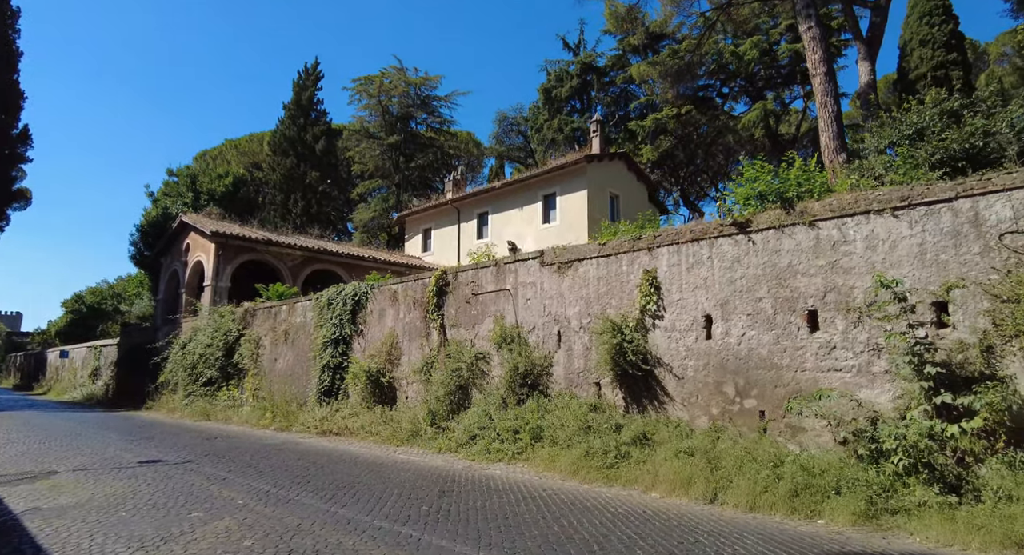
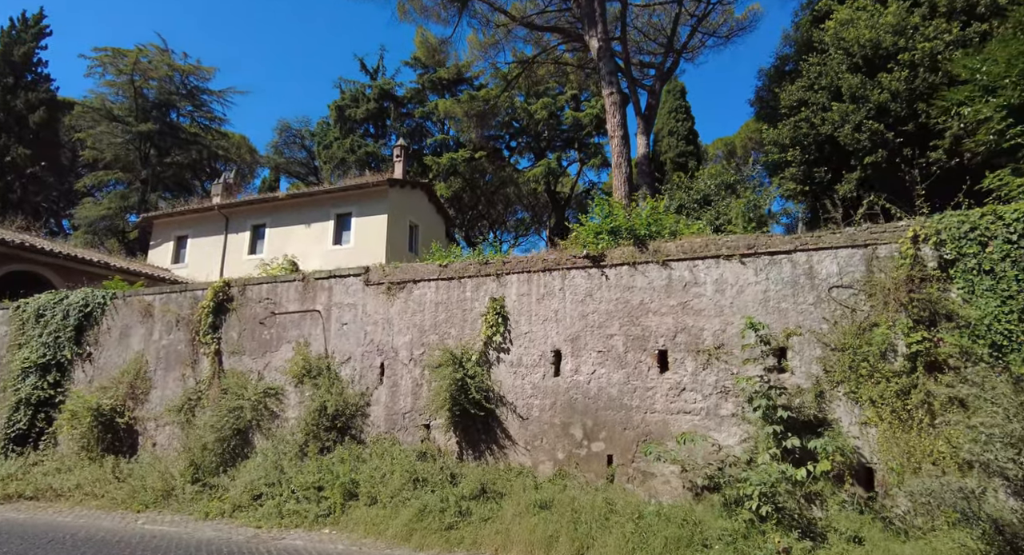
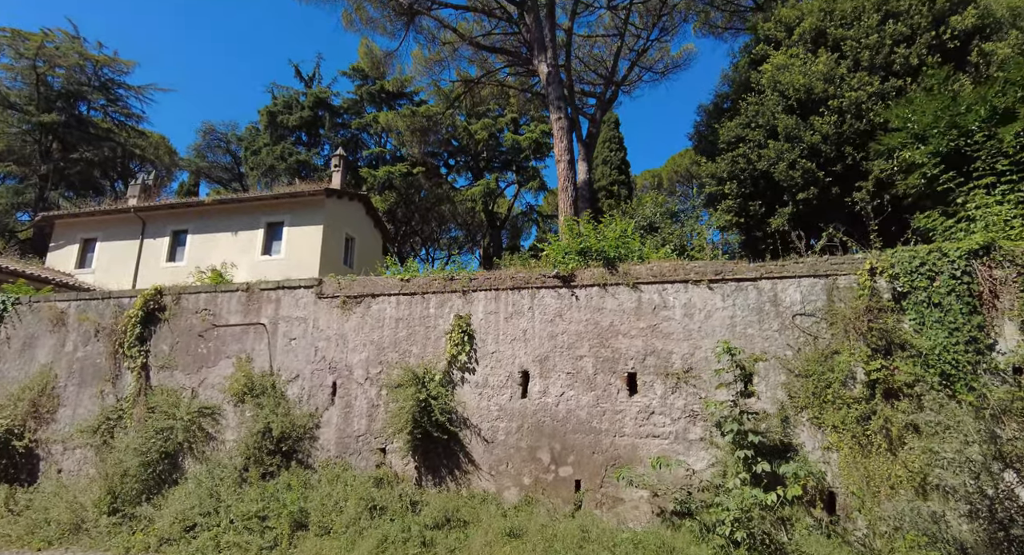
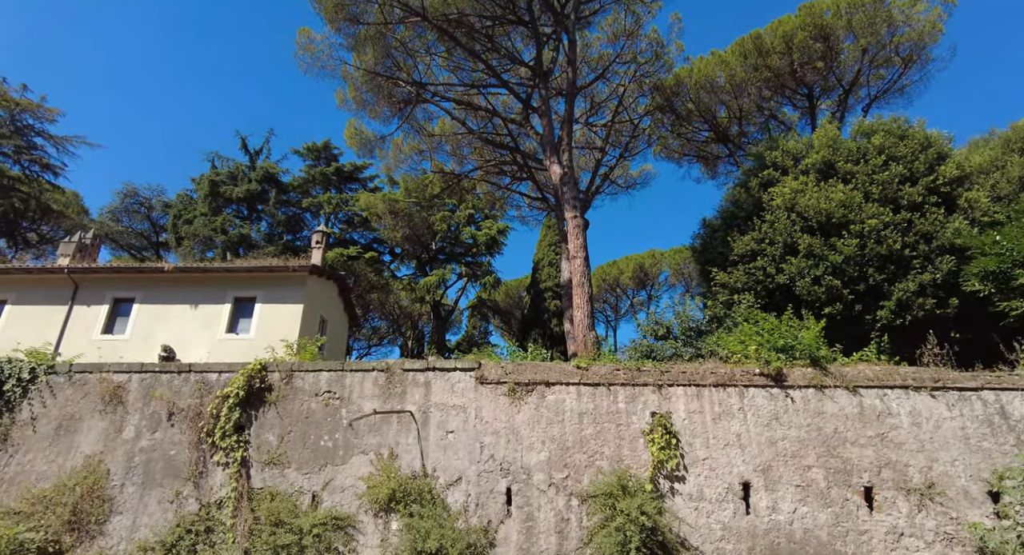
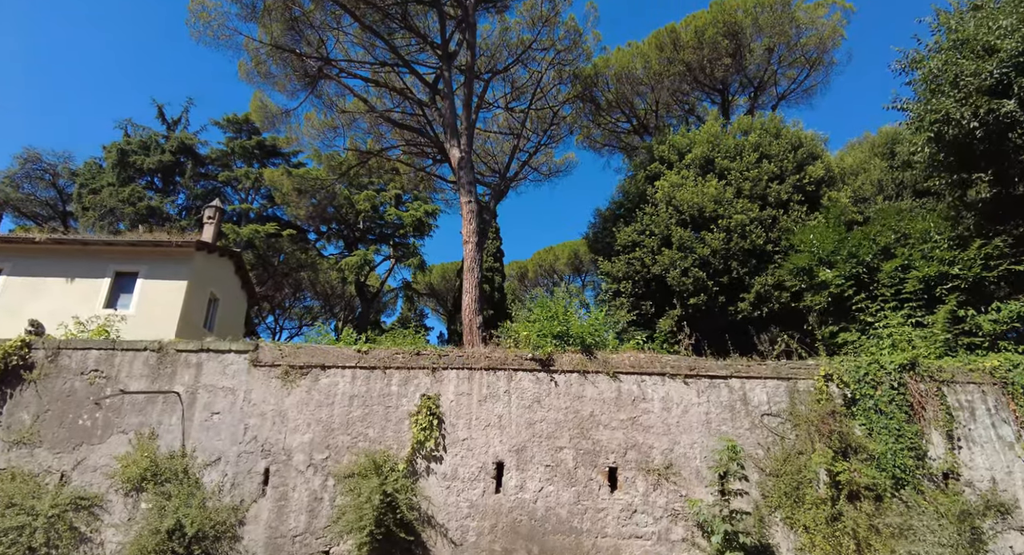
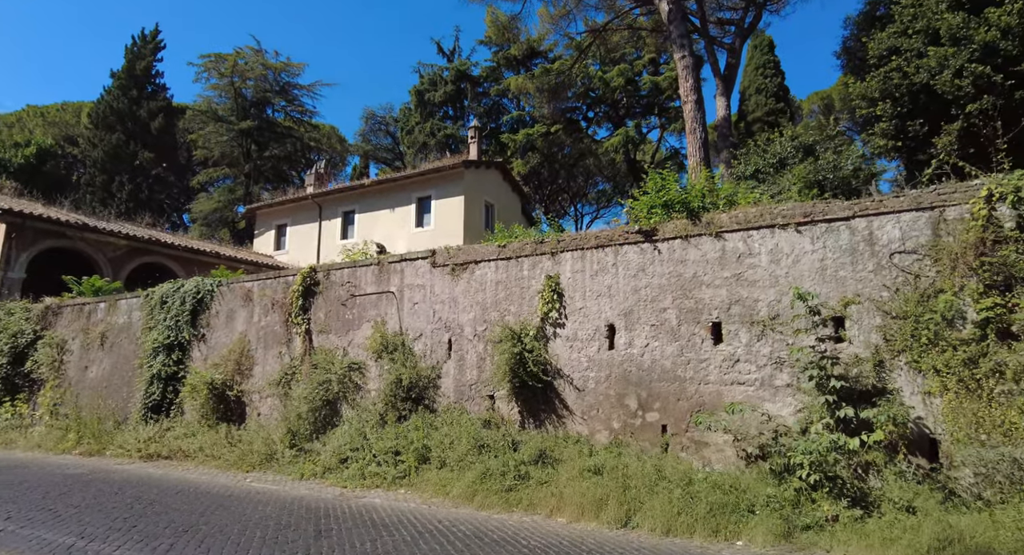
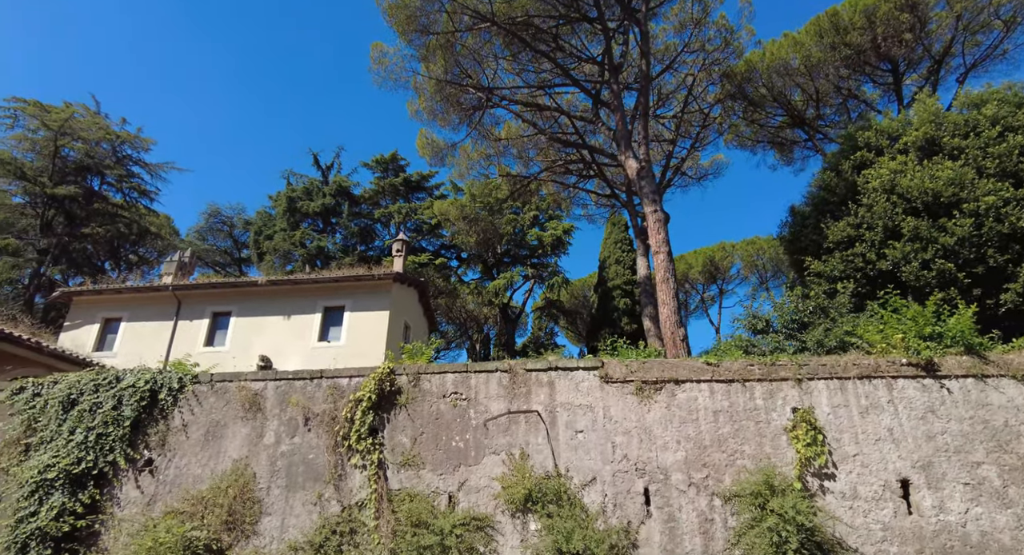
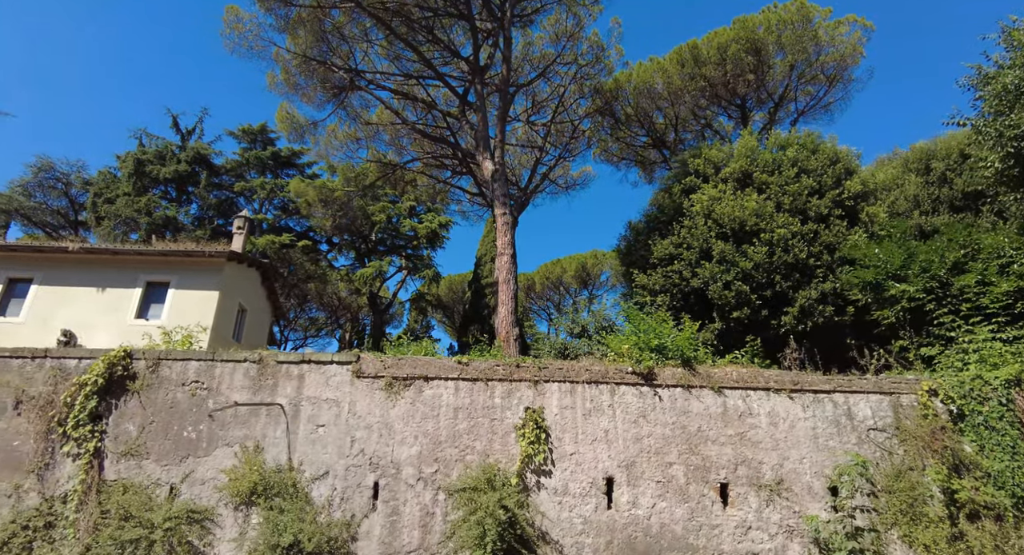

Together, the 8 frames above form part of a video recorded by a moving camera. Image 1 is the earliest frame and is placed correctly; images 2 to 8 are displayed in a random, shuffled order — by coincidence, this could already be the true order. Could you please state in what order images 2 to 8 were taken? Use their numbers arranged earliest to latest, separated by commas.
6, 2, 3, 5, 8, 4, 7
